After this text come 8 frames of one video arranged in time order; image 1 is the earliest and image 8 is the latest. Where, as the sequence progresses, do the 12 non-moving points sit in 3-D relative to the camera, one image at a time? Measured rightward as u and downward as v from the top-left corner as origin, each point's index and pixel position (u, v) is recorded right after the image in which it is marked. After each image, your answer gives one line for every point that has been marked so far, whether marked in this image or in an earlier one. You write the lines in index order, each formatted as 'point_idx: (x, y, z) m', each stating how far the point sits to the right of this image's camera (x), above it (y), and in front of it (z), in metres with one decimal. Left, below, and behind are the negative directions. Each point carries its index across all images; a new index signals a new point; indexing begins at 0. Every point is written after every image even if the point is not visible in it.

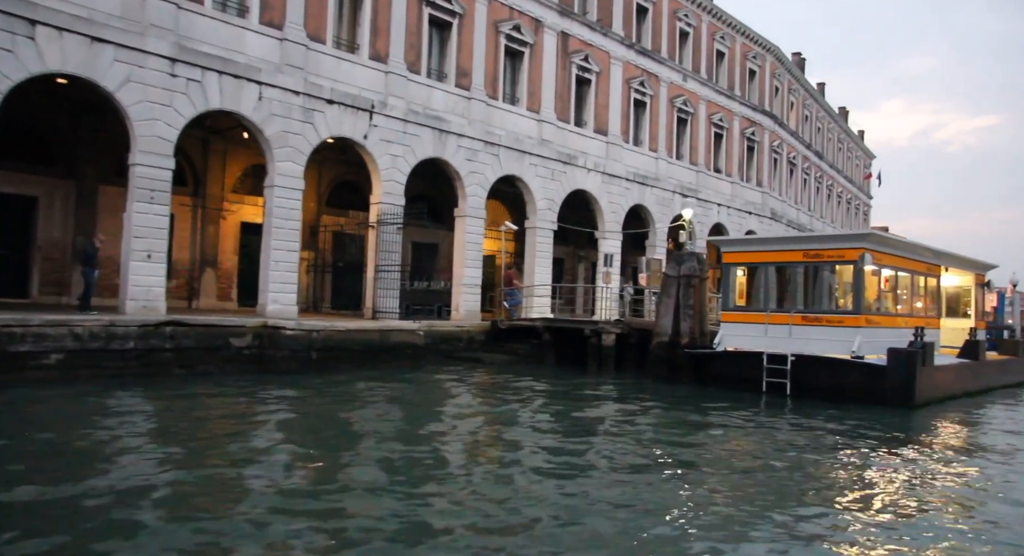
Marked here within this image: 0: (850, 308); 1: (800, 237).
0: (+6.2, -0.6, +13.4) m
1: (+5.5, +0.8, +14.0) m
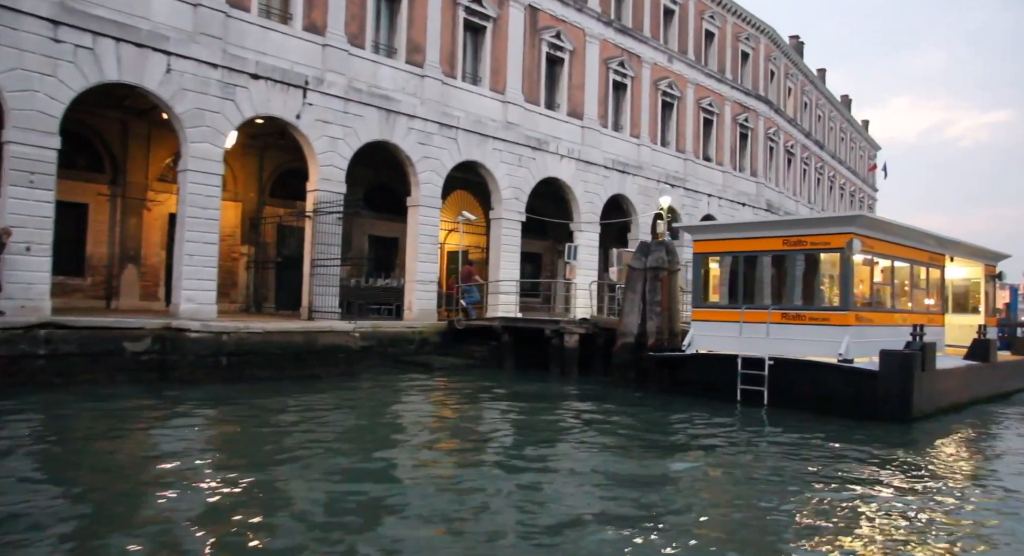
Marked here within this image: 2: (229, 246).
0: (+5.2, -0.4, +11.5) m
1: (+4.4, +0.9, +12.1) m
2: (-7.1, +0.8, +18.2) m
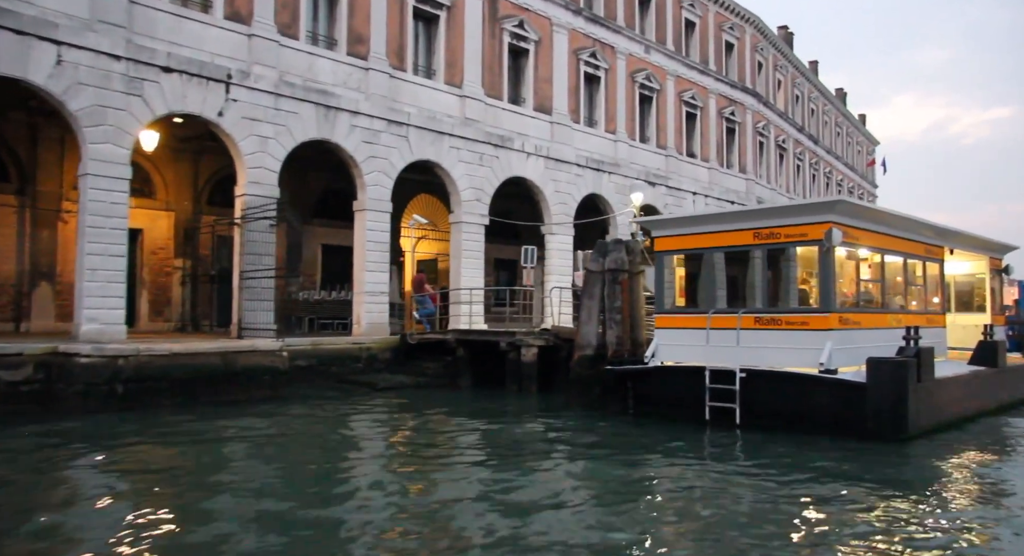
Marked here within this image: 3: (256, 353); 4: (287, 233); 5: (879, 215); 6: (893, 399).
0: (+4.2, -0.4, +9.9) m
1: (+3.4, +1.0, +10.5) m
2: (-8.0, +0.4, +16.7) m
3: (-4.6, -1.3, +13.0) m
4: (-5.8, +1.2, +18.9) m
5: (+5.5, +0.9, +10.8) m
6: (+4.7, -1.5, +9.0) m
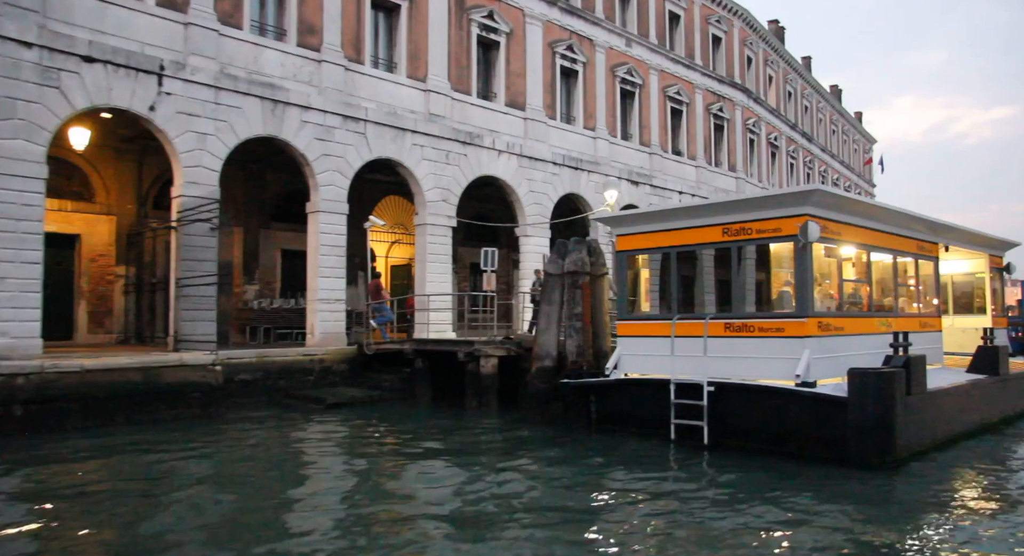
0: (+3.4, -0.4, +8.7) m
1: (+2.6, +0.9, +9.3) m
2: (-8.8, +0.2, +15.6) m
3: (-5.3, -1.5, +11.8) m
4: (-6.6, +1.0, +17.8) m
5: (+4.7, +0.9, +9.7) m
6: (+4.0, -1.5, +7.9) m
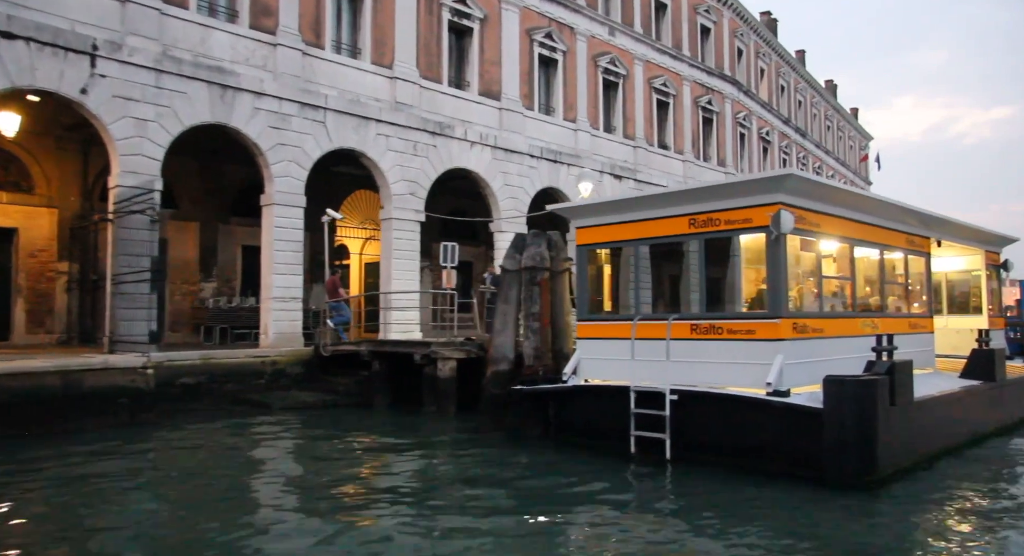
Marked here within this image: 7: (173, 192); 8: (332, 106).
0: (+2.7, -0.4, +7.8) m
1: (+2.0, +1.0, +8.4) m
2: (-9.5, +0.3, +14.7) m
3: (-6.0, -1.4, +10.9) m
4: (-7.3, +1.0, +16.9) m
5: (+4.0, +1.0, +8.8) m
6: (+3.3, -1.5, +6.9) m
7: (-7.8, +2.0, +16.6) m
8: (-3.8, +3.7, +15.5) m
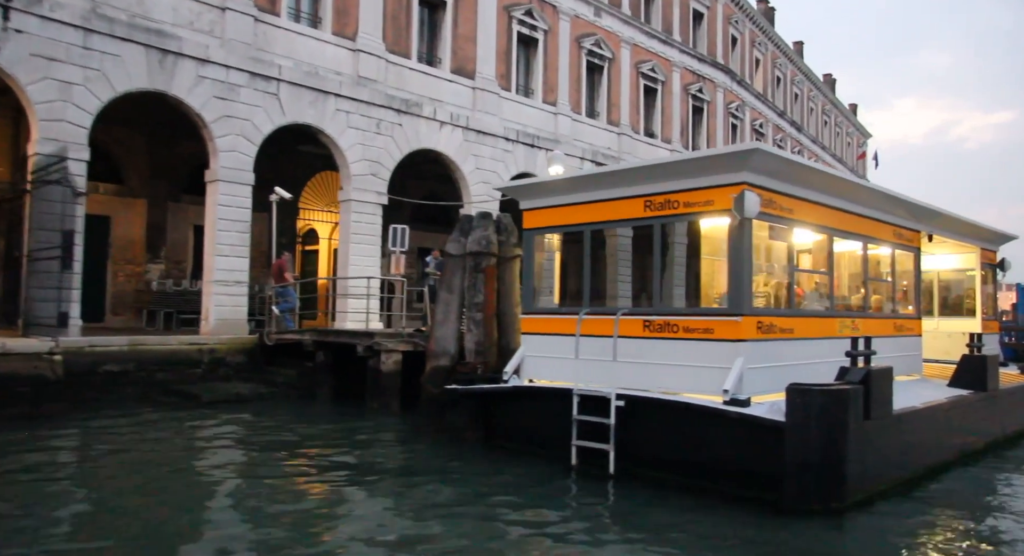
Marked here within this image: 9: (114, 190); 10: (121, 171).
0: (+2.0, -0.3, +6.8) m
1: (+1.3, +1.1, +7.4) m
2: (-10.2, +0.7, +13.6) m
3: (-6.7, -1.1, +9.9) m
4: (-8.0, +1.5, +15.8) m
5: (+3.3, +1.0, +7.8) m
6: (+2.6, -1.4, +6.0) m
7: (-8.4, +2.4, +15.6) m
8: (-4.5, +4.0, +14.5) m
9: (-8.4, +1.9, +15.4) m
10: (-8.4, +2.3, +15.6) m
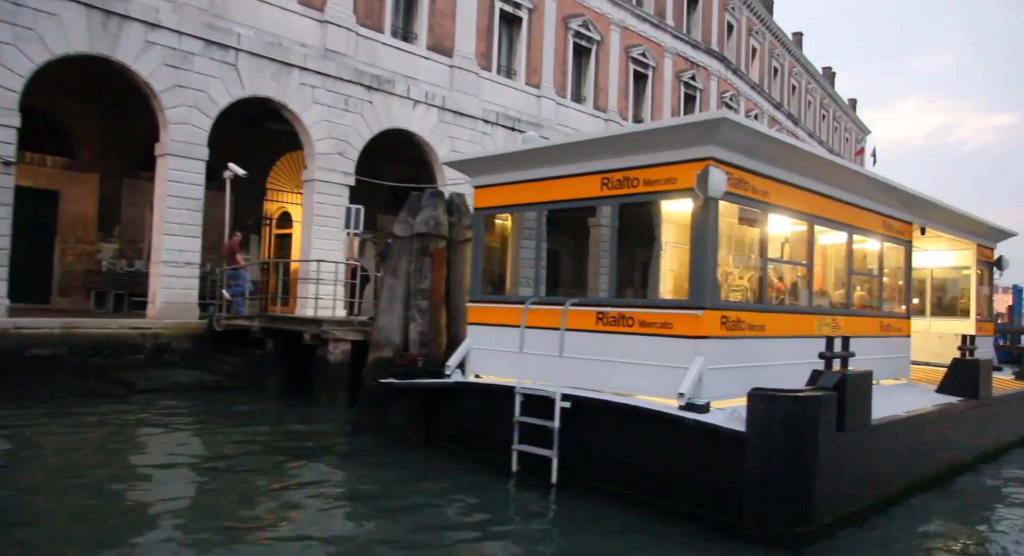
0: (+1.4, -0.2, +6.0) m
1: (+0.7, +1.2, +6.6) m
2: (-10.8, +1.2, +12.8) m
3: (-7.3, -0.8, +9.1) m
4: (-8.5, +1.9, +15.0) m
5: (+2.8, +1.1, +7.0) m
6: (+2.0, -1.3, +5.2) m
7: (-9.0, +2.8, +14.7) m
8: (-5.0, +4.3, +13.6) m
9: (-9.0, +2.3, +14.6) m
10: (-8.9, +2.7, +14.7) m
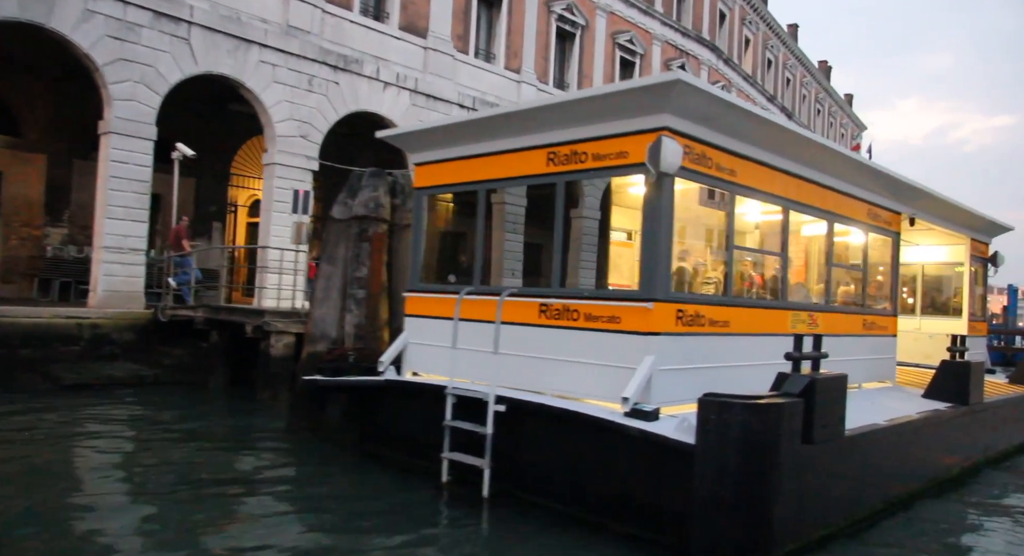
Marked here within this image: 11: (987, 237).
0: (+0.9, -0.1, +5.3) m
1: (+0.2, +1.3, +5.8) m
2: (-11.3, +1.5, +12.0) m
3: (-7.9, -0.5, +8.3) m
4: (-9.1, +2.1, +14.2) m
5: (+2.3, +1.2, +6.2) m
6: (+1.4, -1.3, +4.4) m
7: (-9.5, +3.1, +13.9) m
8: (-5.5, +4.5, +12.8) m
9: (-9.5, +2.6, +13.8) m
10: (-9.4, +3.0, +13.9) m
11: (+7.1, +0.7, +10.9) m
